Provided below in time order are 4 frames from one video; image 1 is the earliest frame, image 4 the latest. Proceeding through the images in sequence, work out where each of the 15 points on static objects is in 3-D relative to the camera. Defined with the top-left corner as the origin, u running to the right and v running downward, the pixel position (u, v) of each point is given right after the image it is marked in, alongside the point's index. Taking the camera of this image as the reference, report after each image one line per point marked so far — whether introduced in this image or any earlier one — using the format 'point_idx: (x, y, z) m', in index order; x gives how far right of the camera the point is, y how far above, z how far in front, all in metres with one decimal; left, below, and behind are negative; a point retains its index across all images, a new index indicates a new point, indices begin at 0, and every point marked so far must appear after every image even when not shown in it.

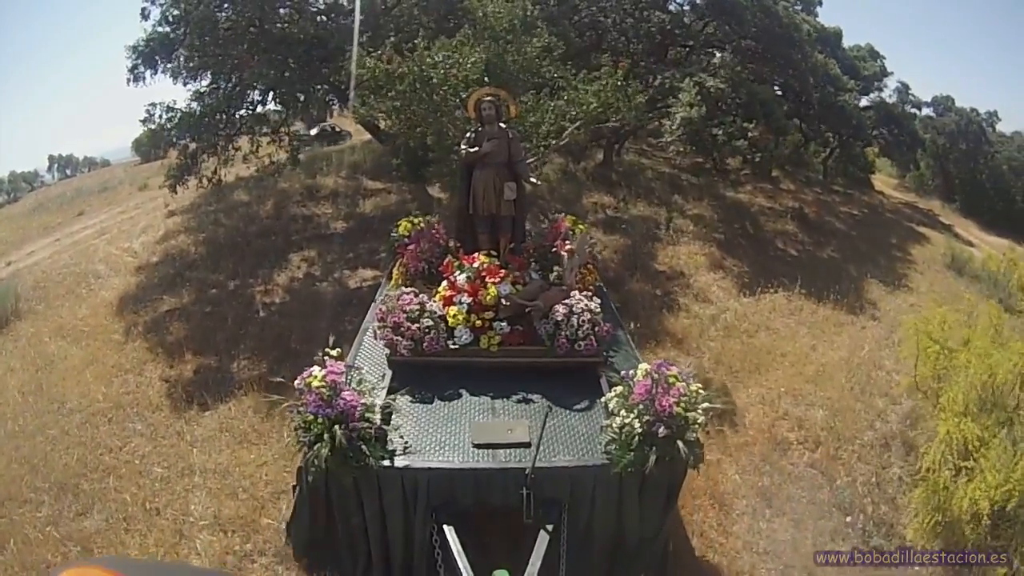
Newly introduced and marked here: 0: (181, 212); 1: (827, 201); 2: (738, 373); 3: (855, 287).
0: (-6.4, +1.6, +15.4) m
1: (+6.5, +1.8, +16.1) m
2: (+2.0, -0.8, +6.9) m
3: (+4.3, 0.0, +9.9) m
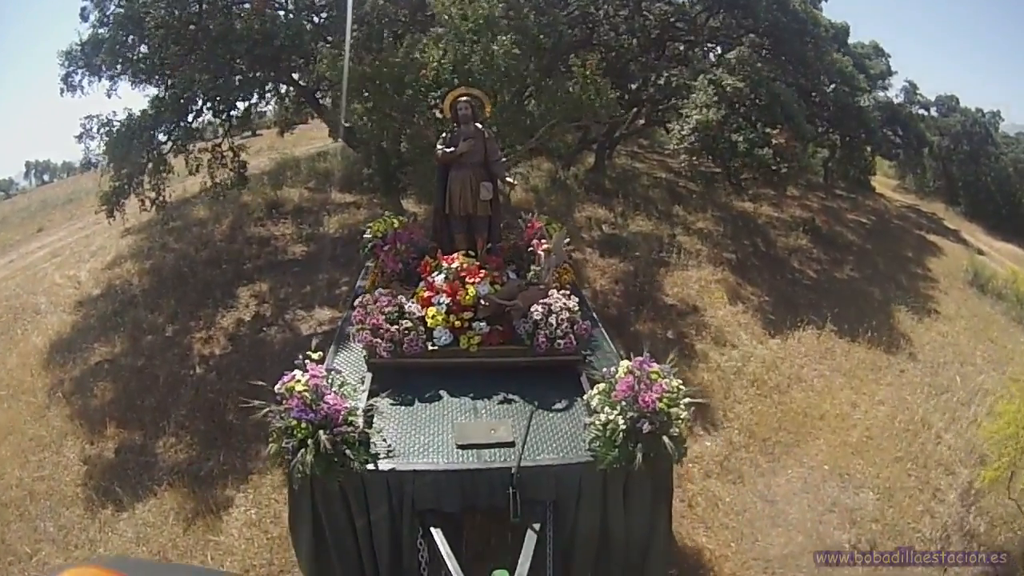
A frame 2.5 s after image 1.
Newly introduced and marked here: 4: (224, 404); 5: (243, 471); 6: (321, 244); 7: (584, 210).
0: (-6.7, +1.0, +14.1) m
1: (+6.2, +1.5, +15.0) m
2: (+1.9, -1.2, +5.7) m
3: (+4.1, -0.3, +8.7) m
4: (-2.5, -1.0, +6.9) m
5: (-2.0, -1.4, +6.0) m
6: (-2.7, +0.6, +11.1) m
7: (+1.1, +1.2, +12.0) m
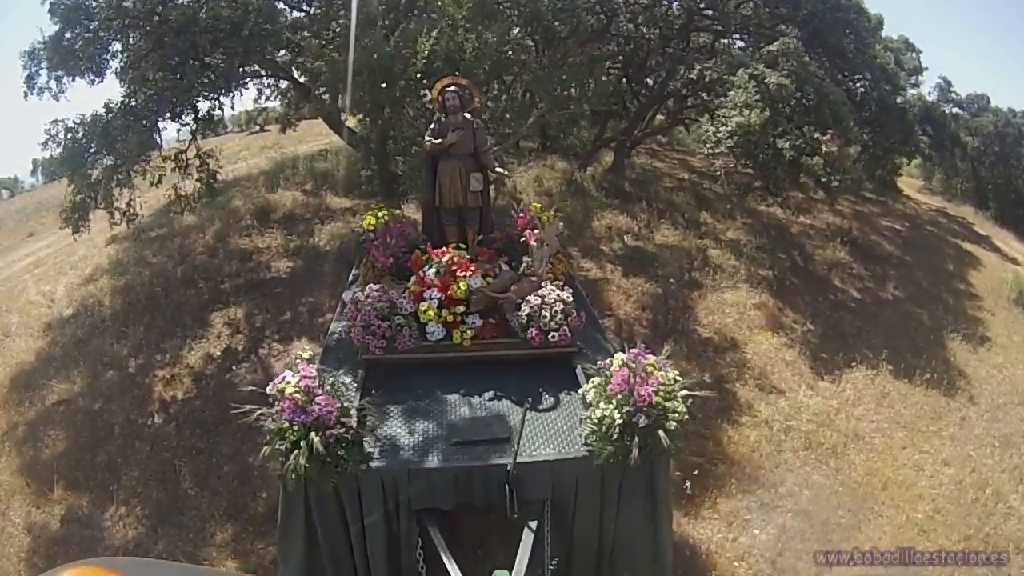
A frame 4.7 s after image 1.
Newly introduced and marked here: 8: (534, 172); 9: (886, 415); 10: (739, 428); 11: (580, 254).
0: (-6.6, +0.7, +13.2) m
1: (+6.2, +1.3, +14.0) m
2: (+1.9, -1.5, +4.8) m
3: (+4.2, -0.6, +7.8) m
4: (-2.5, -1.3, +6.0) m
5: (-2.0, -1.7, +5.1) m
6: (-2.6, +0.4, +10.2) m
7: (+1.2, +1.0, +11.0) m
8: (+0.5, +1.9, +12.7) m
9: (+3.0, -1.0, +6.3) m
10: (+1.7, -1.0, +6.0) m
11: (+0.9, +0.4, +9.5) m
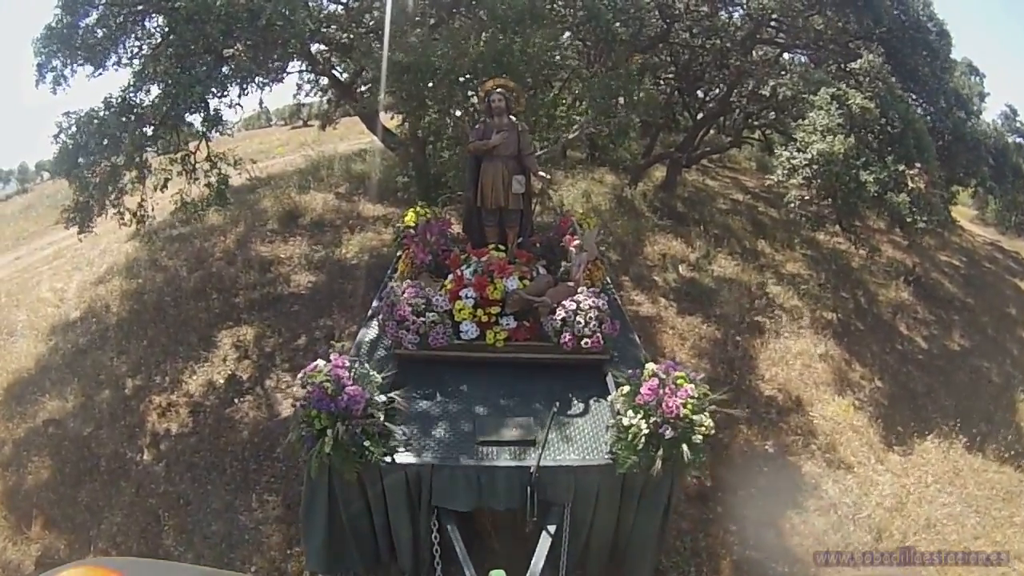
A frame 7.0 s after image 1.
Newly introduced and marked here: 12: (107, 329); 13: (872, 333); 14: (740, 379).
0: (-6.1, +0.7, +12.7) m
1: (+6.8, +0.7, +13.2) m
2: (+2.0, -1.9, +4.1) m
3: (+4.4, -1.1, +7.0) m
4: (-2.3, -1.5, +5.4) m
5: (-1.9, -1.9, +4.5) m
6: (-2.2, +0.2, +9.6) m
7: (+1.6, +0.6, +10.3) m
8: (+1.0, +1.5, +12.1) m
9: (+3.1, -1.4, +5.6) m
10: (+1.9, -1.4, +5.3) m
11: (+1.2, 0.0, +8.8) m
12: (-4.4, -0.5, +8.5) m
13: (+3.7, -0.5, +8.4) m
14: (+1.8, -0.7, +7.0) m
